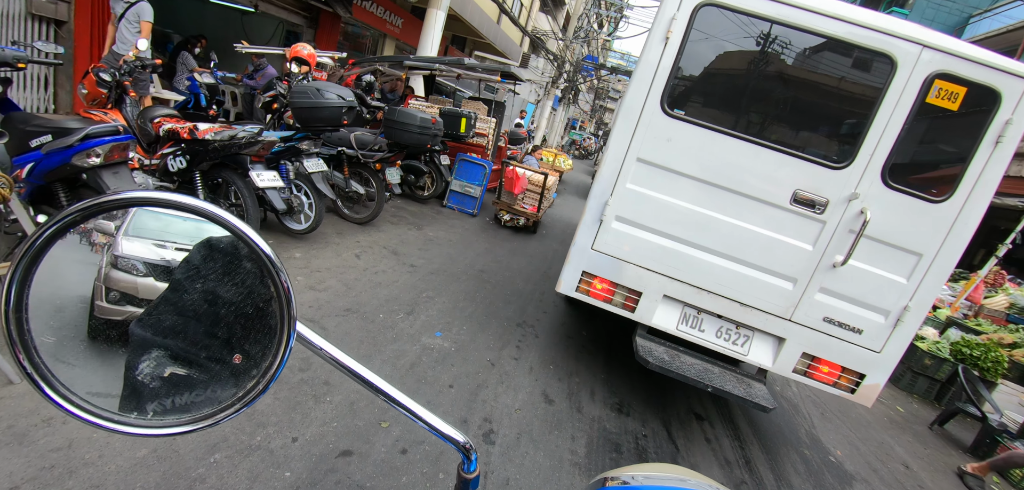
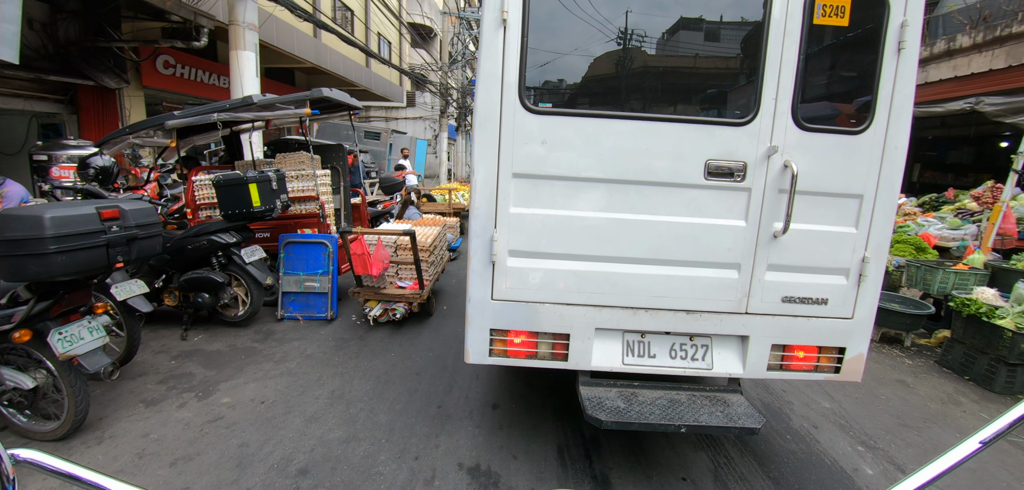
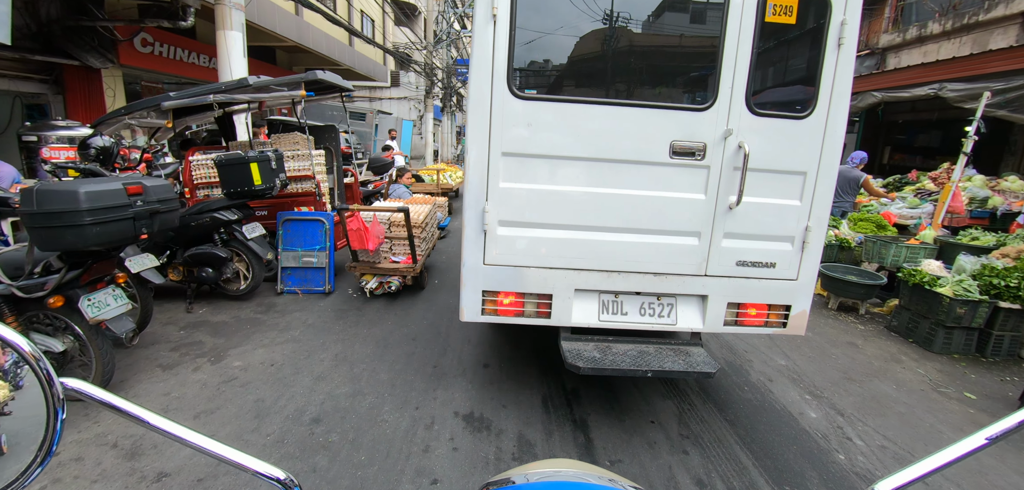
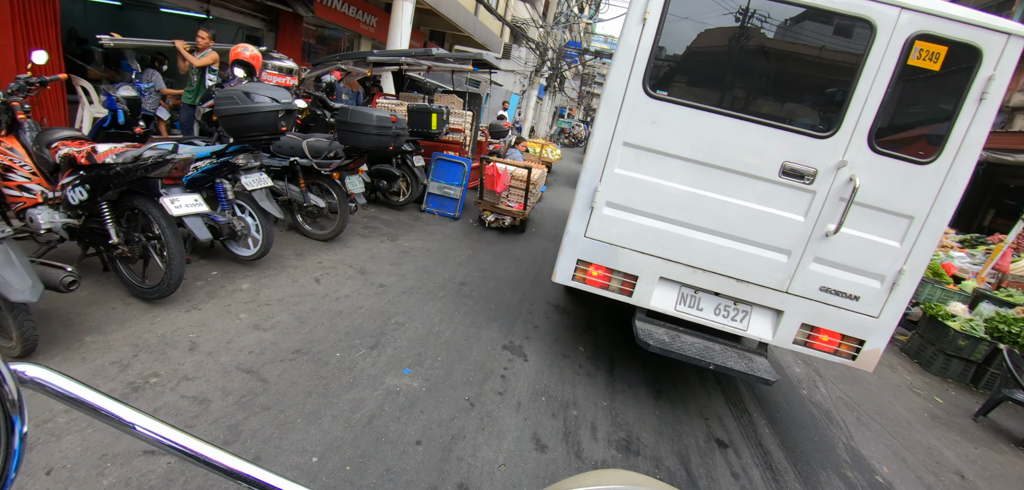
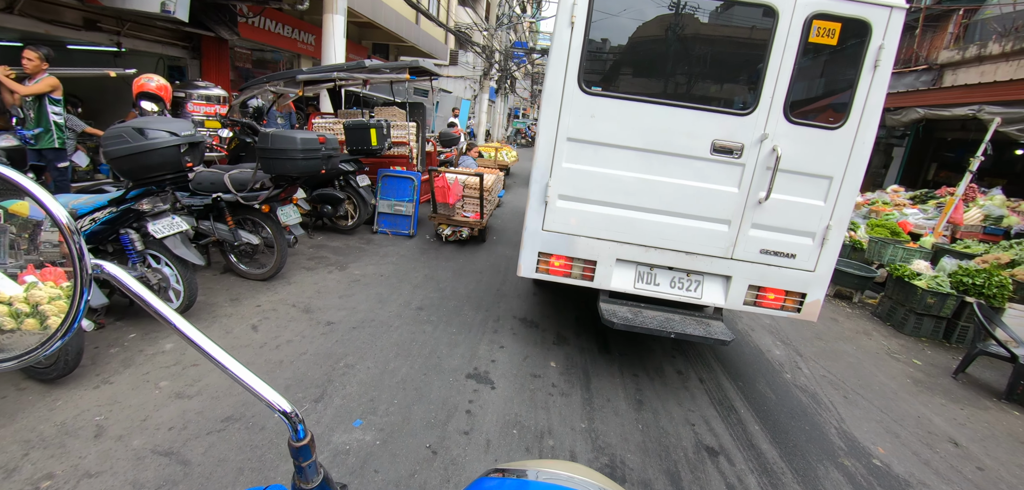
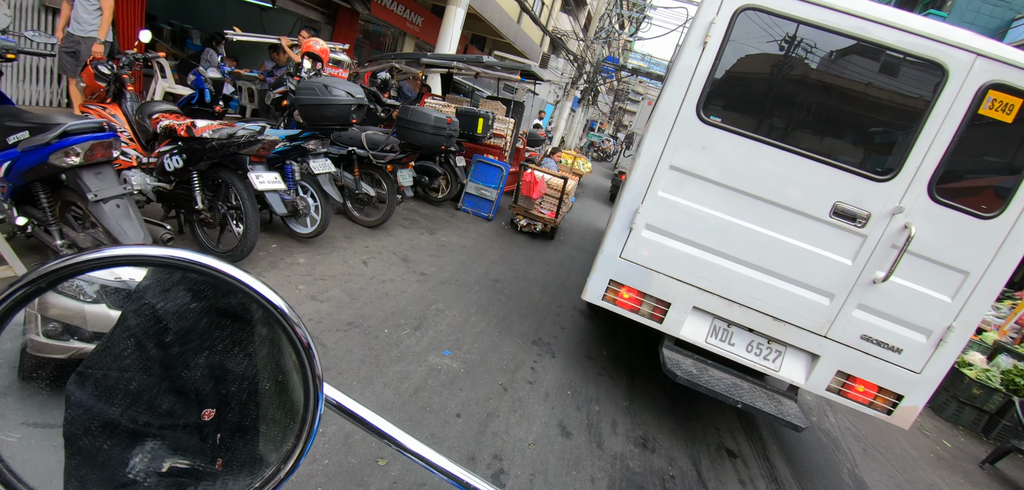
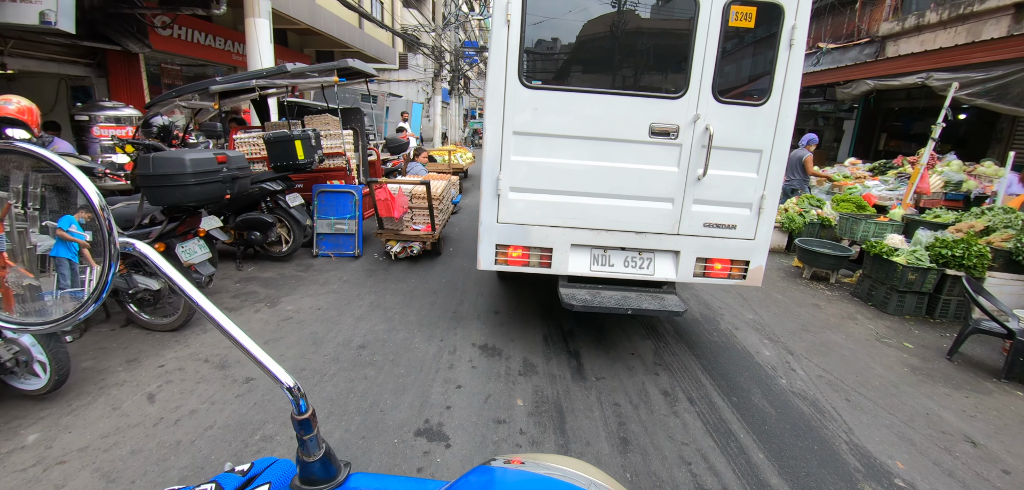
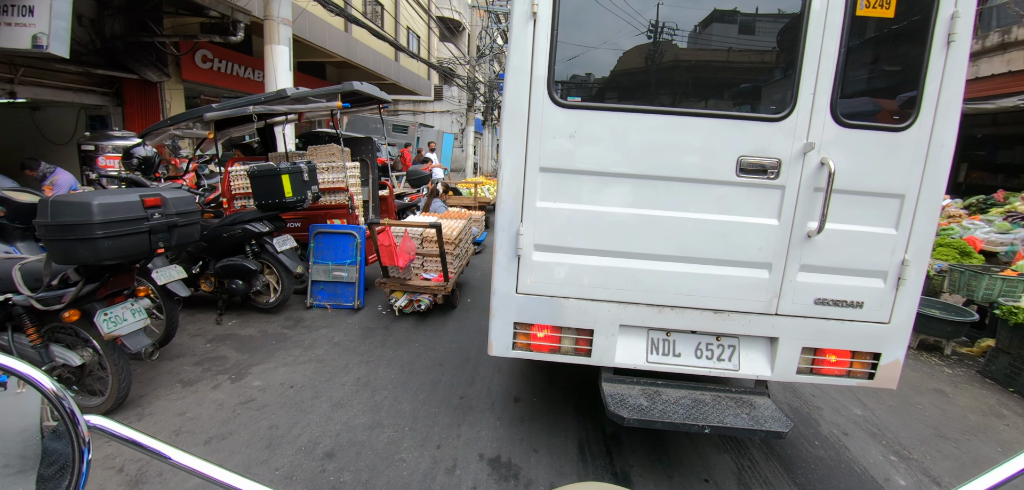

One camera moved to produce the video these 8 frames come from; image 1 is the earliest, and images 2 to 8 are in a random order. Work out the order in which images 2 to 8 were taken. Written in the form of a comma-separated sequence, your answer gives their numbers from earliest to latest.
6, 4, 5, 7, 3, 2, 8
